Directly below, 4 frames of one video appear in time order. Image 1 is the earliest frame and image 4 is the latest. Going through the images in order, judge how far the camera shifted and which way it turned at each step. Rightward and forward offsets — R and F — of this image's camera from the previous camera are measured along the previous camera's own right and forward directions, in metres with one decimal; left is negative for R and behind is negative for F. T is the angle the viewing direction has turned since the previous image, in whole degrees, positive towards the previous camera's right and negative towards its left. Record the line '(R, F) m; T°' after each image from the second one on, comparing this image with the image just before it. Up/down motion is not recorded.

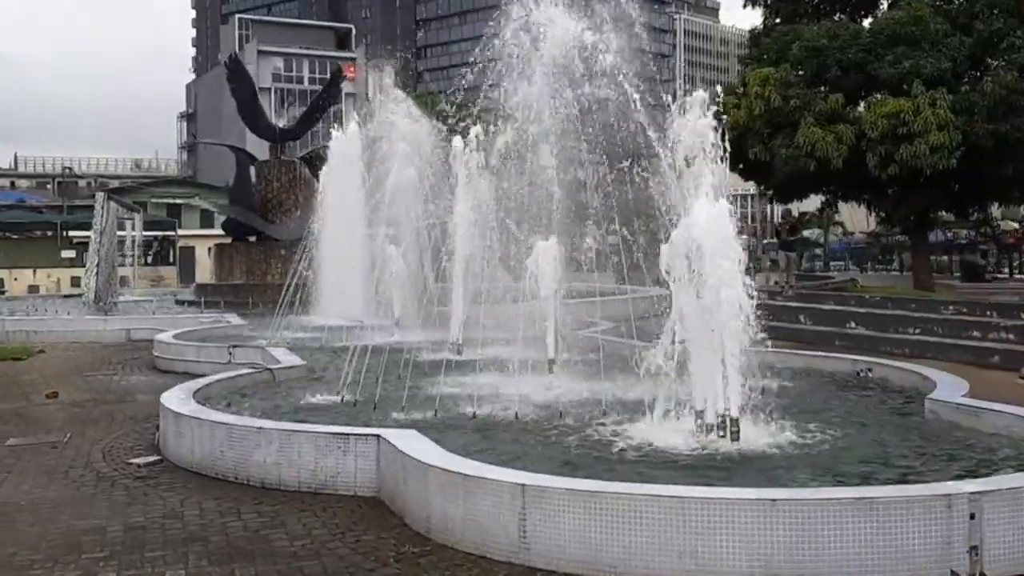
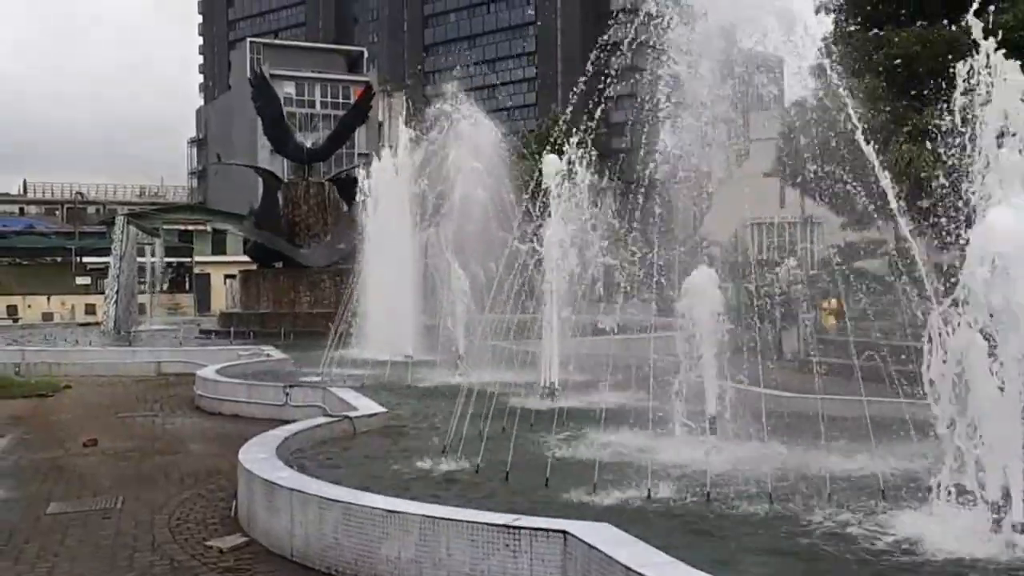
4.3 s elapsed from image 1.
(-0.9, +1.4) m; 0°
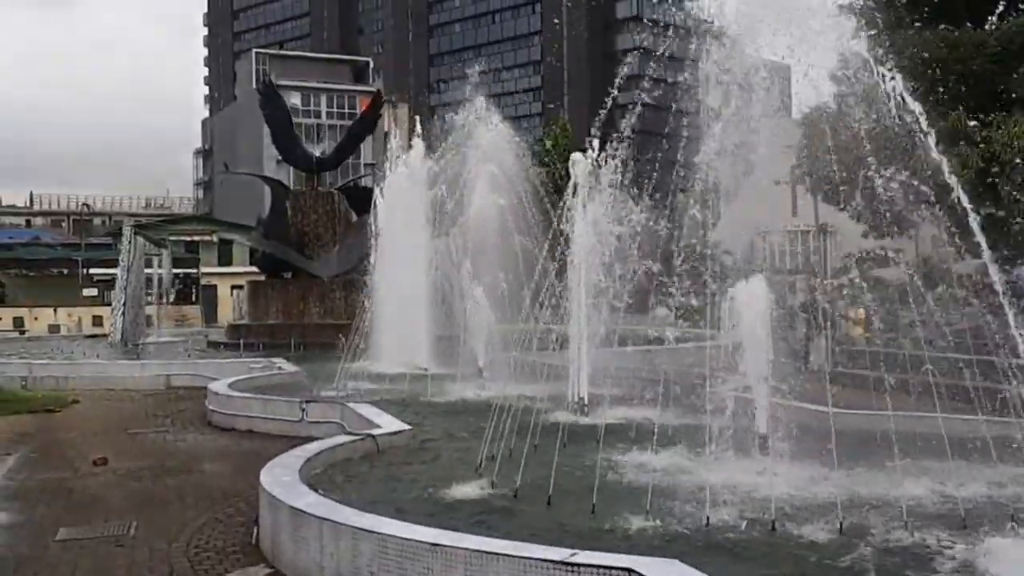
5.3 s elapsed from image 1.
(-0.2, +0.4) m; 0°
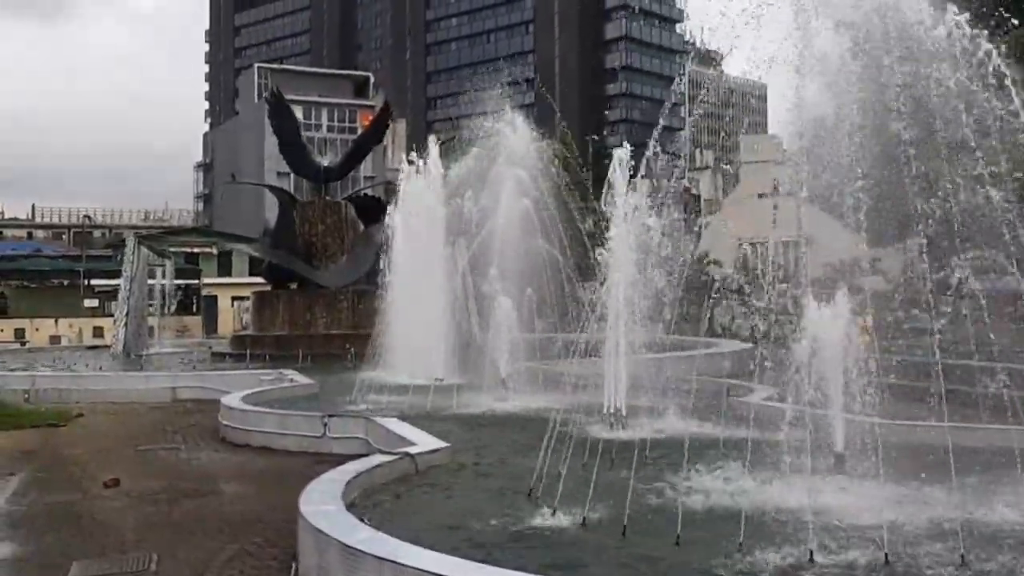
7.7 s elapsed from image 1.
(-0.4, +0.6) m; 0°
